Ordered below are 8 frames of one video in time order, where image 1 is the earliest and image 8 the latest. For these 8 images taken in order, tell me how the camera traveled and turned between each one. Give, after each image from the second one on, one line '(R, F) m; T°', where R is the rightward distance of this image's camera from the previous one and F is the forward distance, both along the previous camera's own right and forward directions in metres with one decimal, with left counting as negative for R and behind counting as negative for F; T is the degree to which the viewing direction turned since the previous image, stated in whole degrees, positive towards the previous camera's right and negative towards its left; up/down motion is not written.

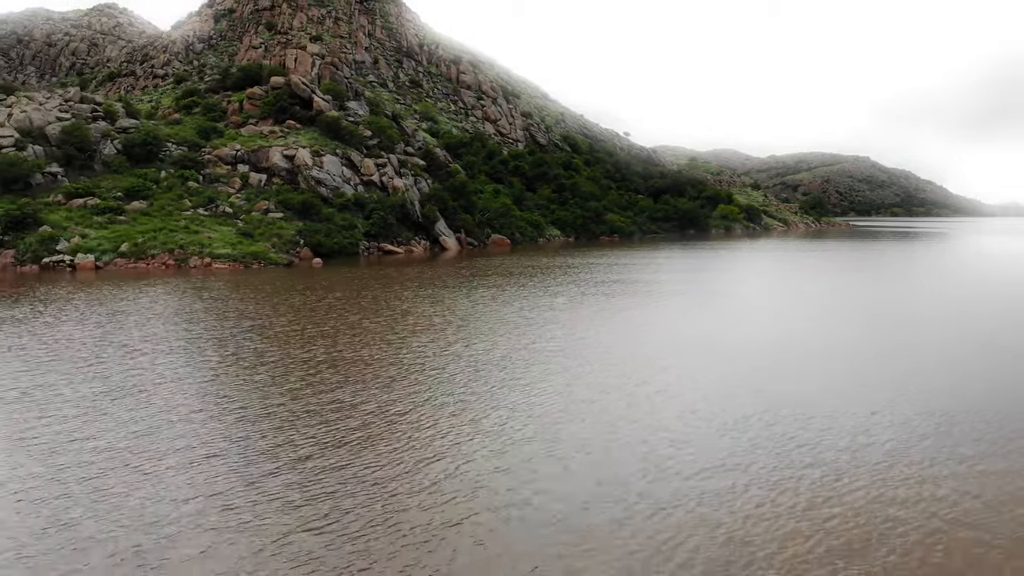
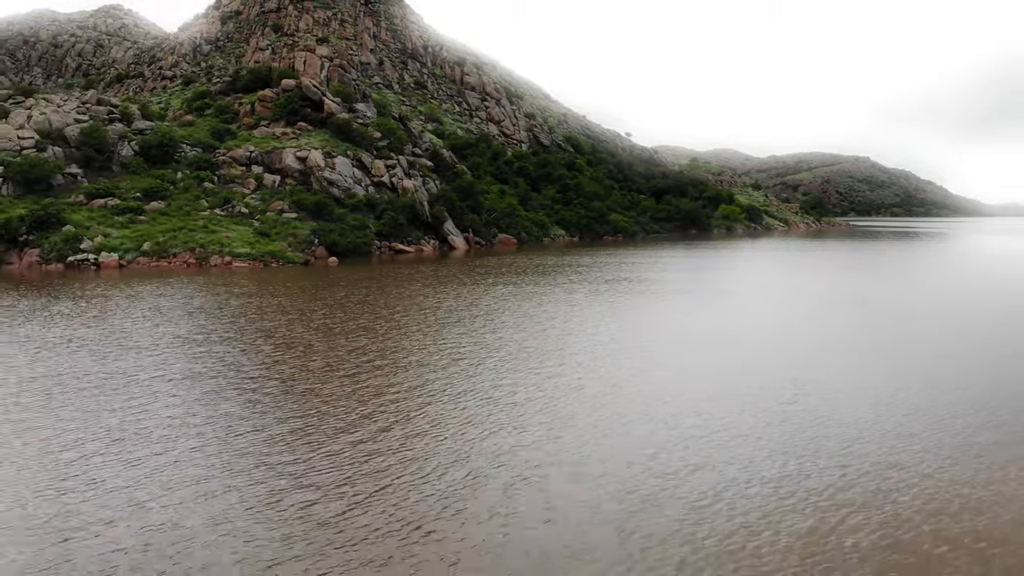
(-0.7, -1.1) m; 0°
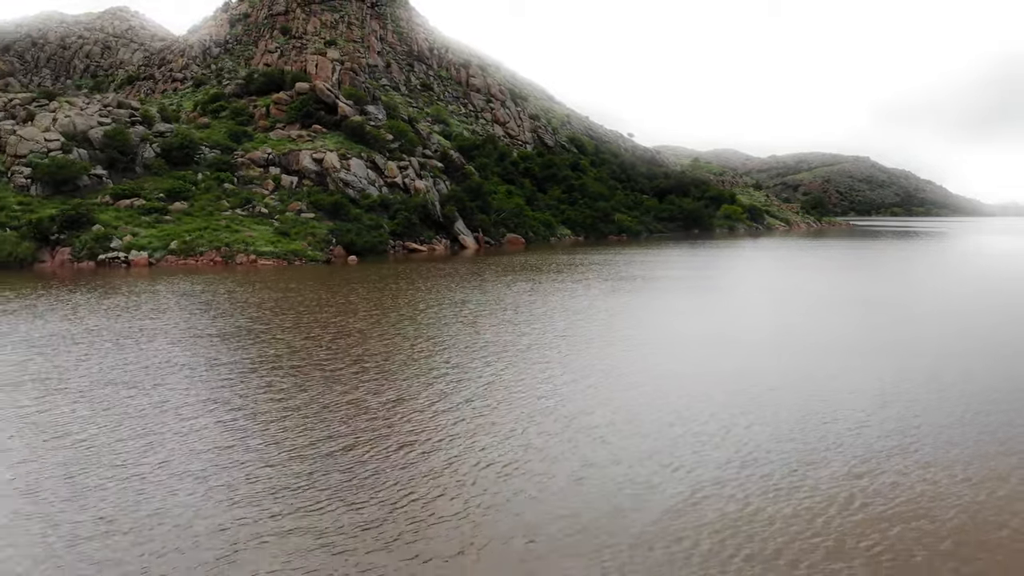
(-1.0, -1.4) m; 0°
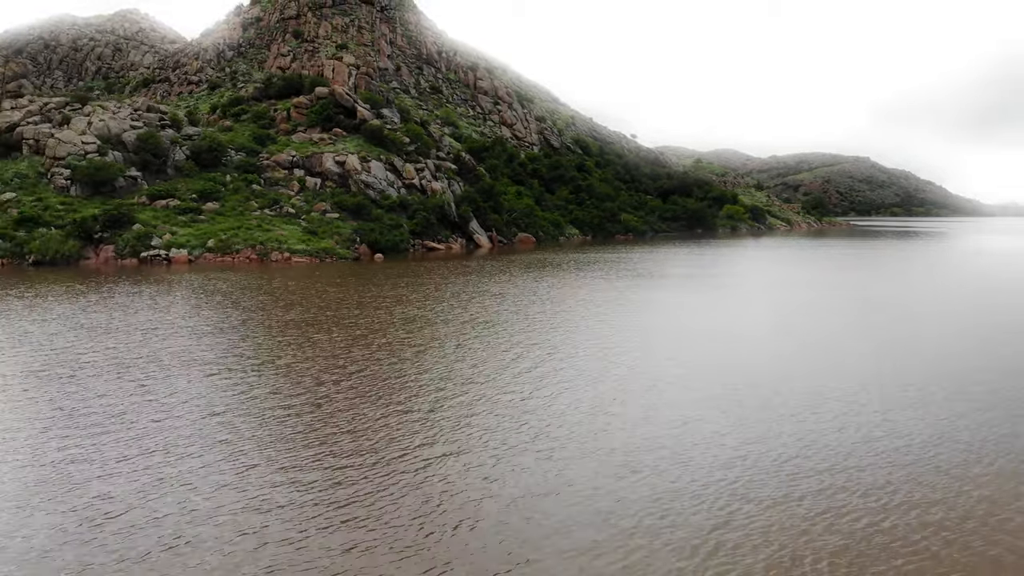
(-1.4, -2.2) m; 0°
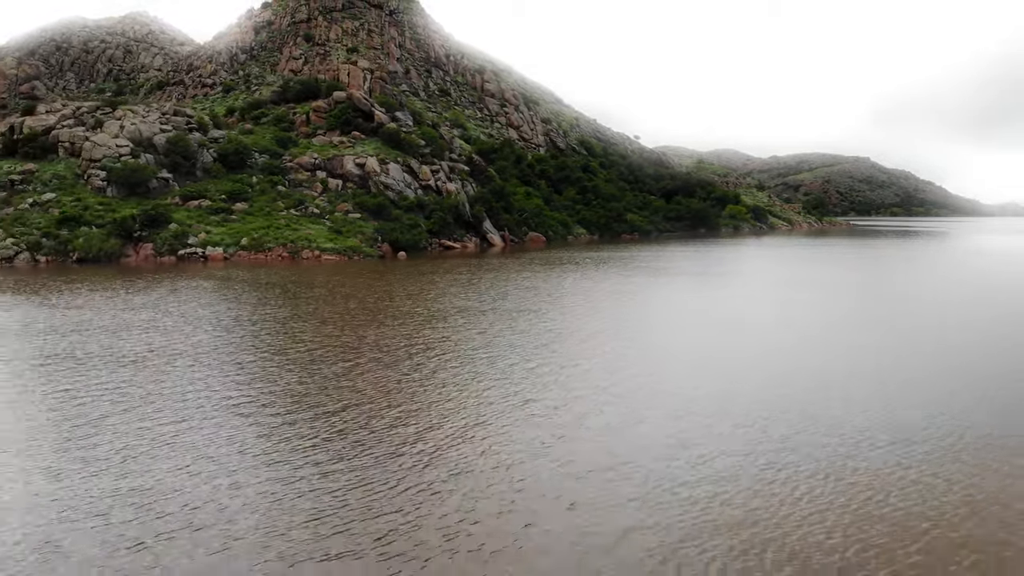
(-1.4, -2.2) m; 0°
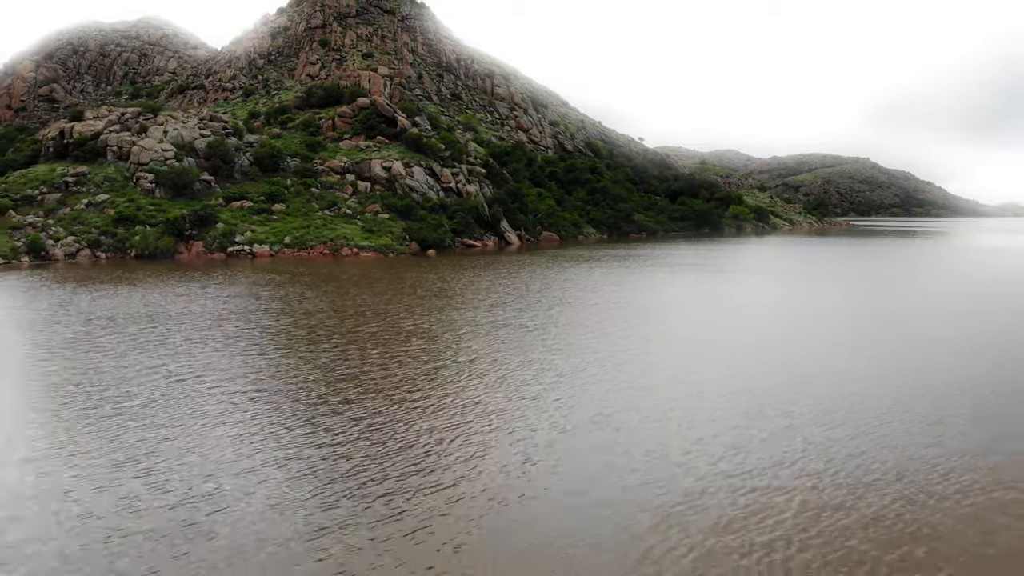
(-1.9, -3.4) m; 0°
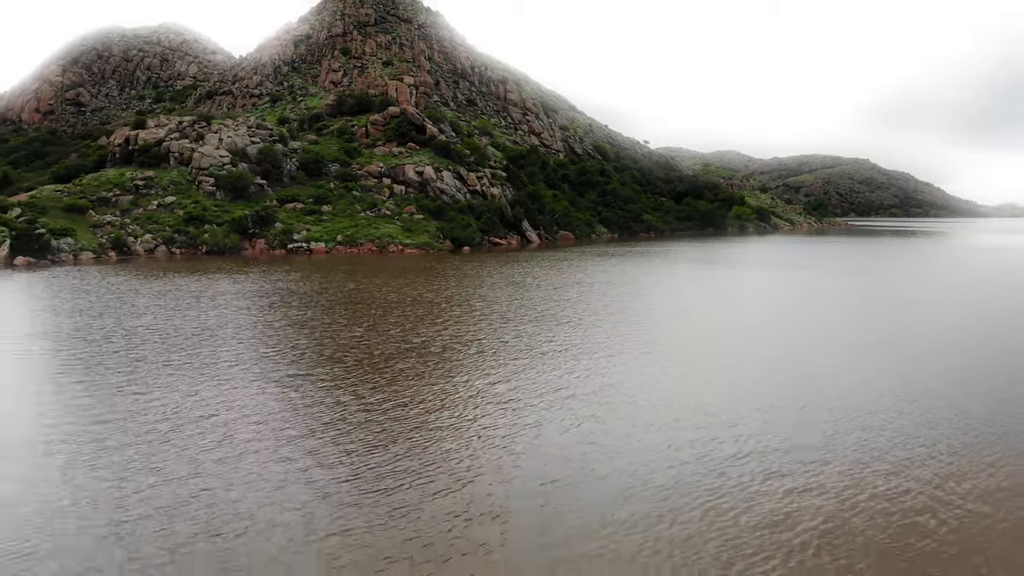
(-2.6, -5.5) m; 0°
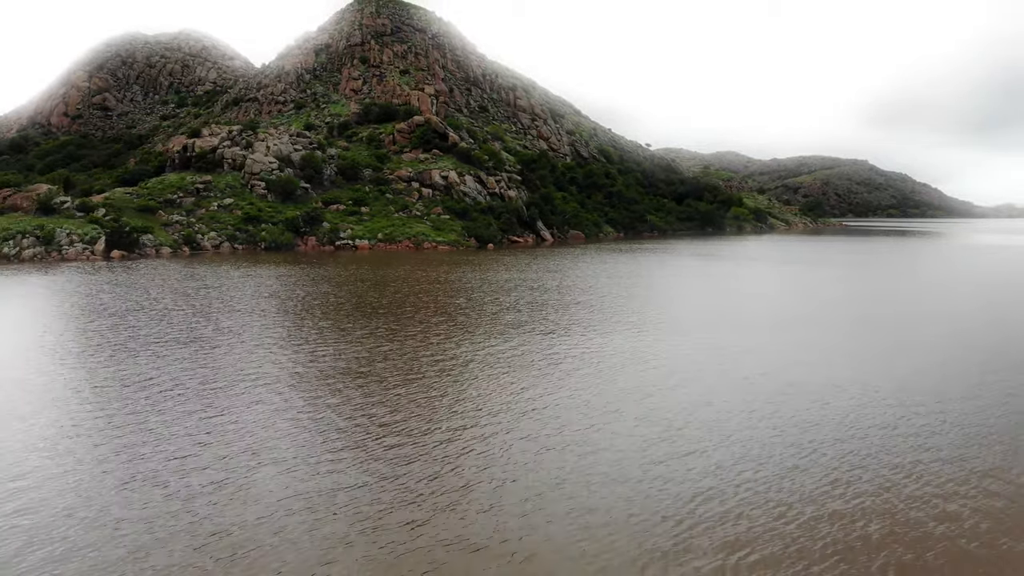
(-2.2, -7.0) m; 0°
